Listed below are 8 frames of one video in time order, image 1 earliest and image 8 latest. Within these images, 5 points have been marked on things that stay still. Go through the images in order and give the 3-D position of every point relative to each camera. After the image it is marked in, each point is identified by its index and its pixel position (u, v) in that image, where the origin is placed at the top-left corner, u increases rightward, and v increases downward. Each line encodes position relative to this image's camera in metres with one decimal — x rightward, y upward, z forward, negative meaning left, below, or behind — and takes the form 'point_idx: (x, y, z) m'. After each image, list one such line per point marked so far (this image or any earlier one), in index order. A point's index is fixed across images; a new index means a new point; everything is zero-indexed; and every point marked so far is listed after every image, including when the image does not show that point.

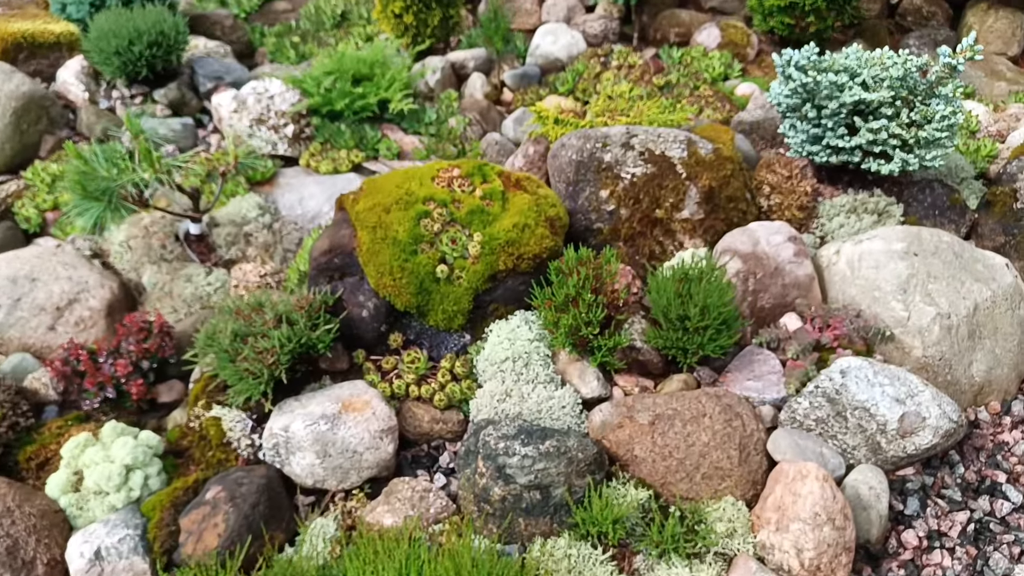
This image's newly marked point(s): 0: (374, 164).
0: (-1.4, +1.2, +7.7) m
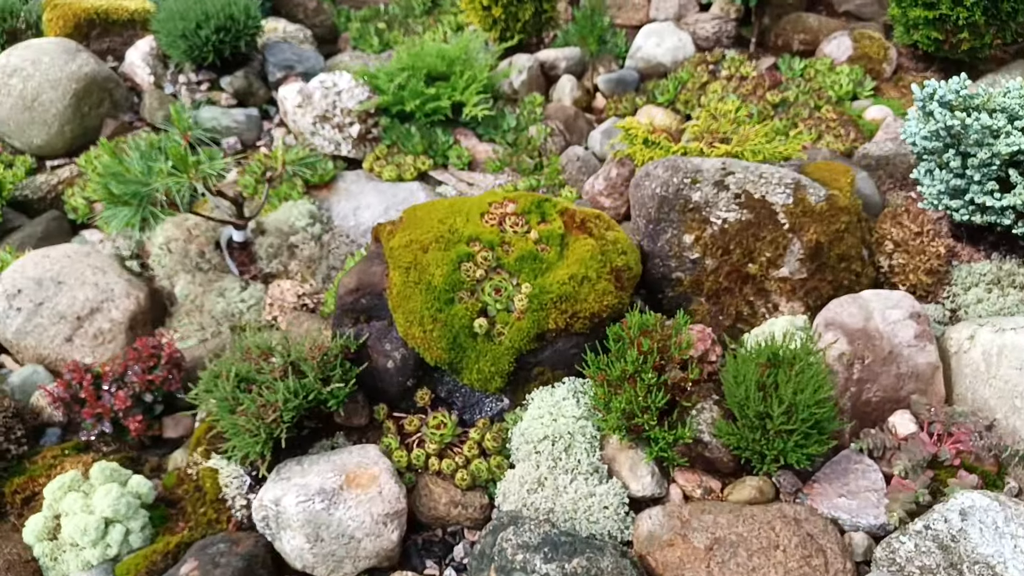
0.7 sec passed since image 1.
0: (-0.6, +1.0, +7.0) m
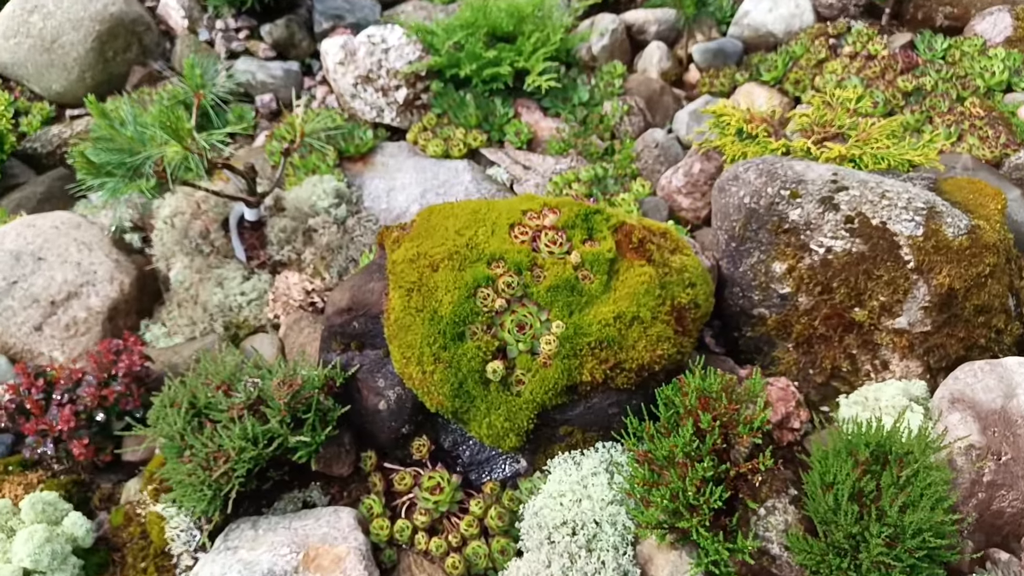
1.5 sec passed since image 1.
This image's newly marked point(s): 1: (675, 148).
0: (-0.2, +1.0, +6.0) m
1: (+1.2, +1.0, +5.8) m
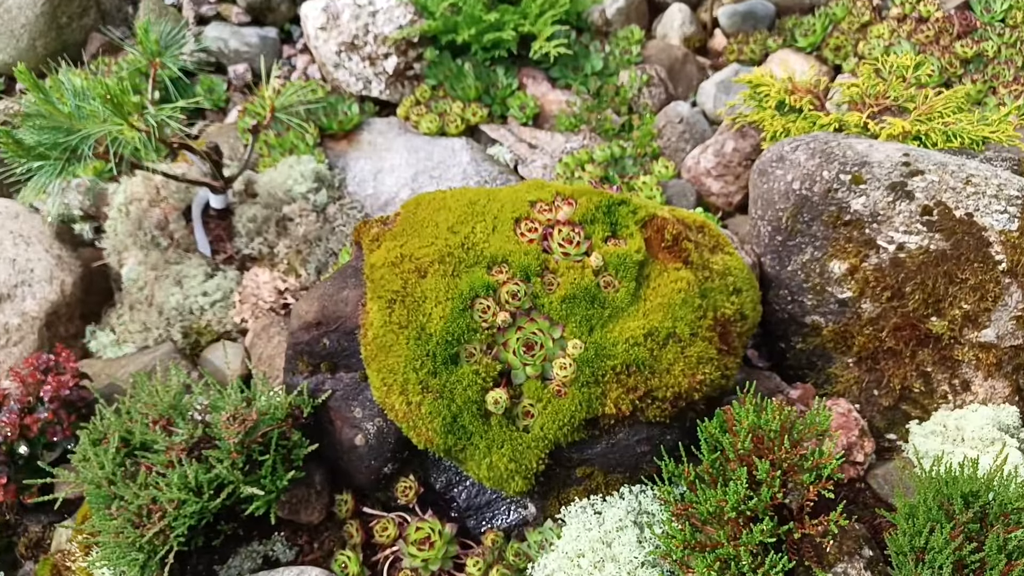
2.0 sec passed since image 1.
0: (-0.1, +1.1, +5.3) m
1: (+1.2, +1.0, +5.1) m
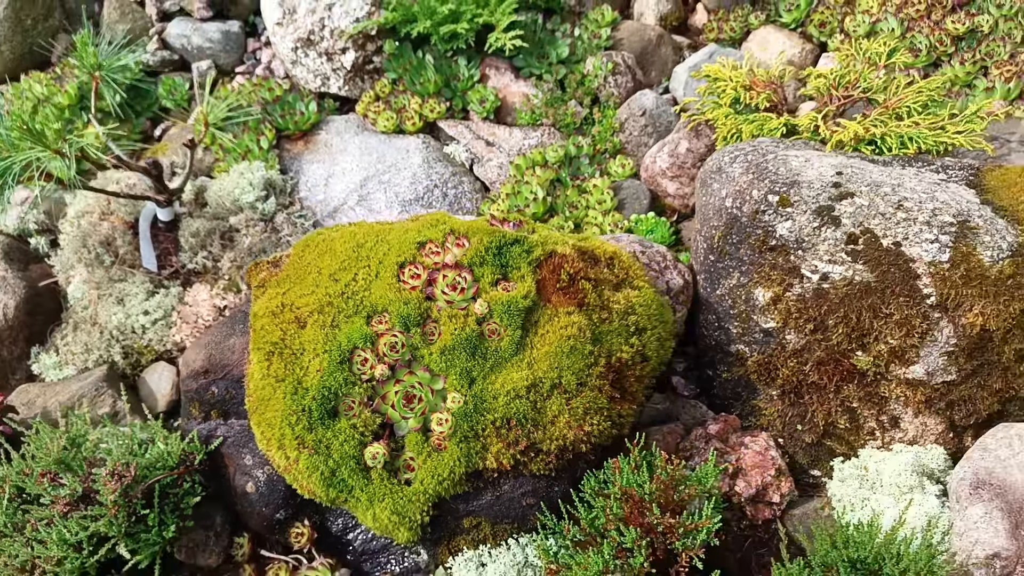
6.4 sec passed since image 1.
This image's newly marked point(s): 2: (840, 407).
0: (-0.4, +1.0, +5.2) m
1: (+0.9, +1.0, +4.9) m
2: (+1.3, -0.5, +3.2) m
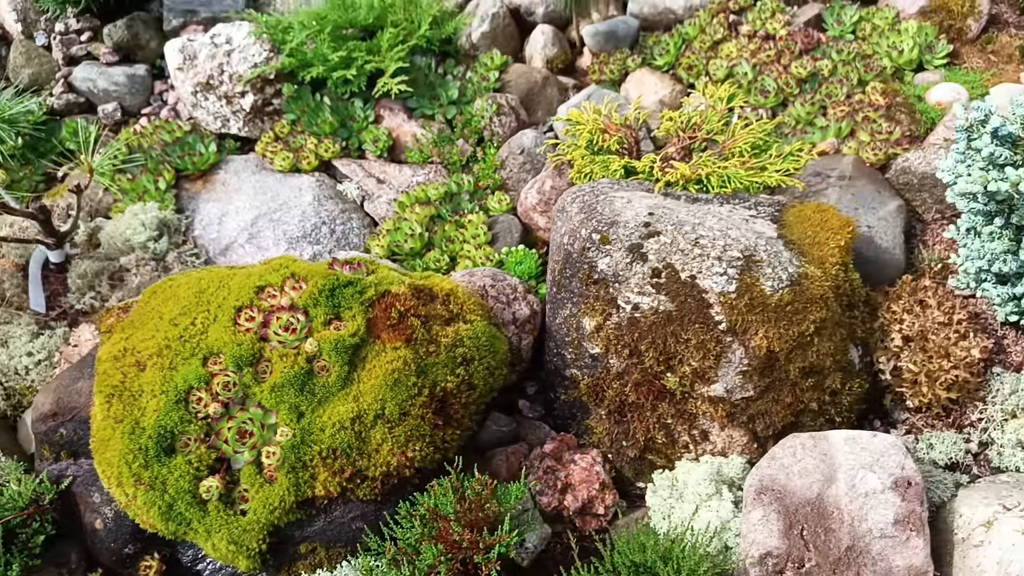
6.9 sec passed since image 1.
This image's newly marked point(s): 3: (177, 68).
0: (-1.1, +0.8, +5.5) m
1: (+0.2, +0.9, +5.2) m
2: (+0.6, -0.6, +3.5) m
3: (-2.3, +1.5, +5.6) m
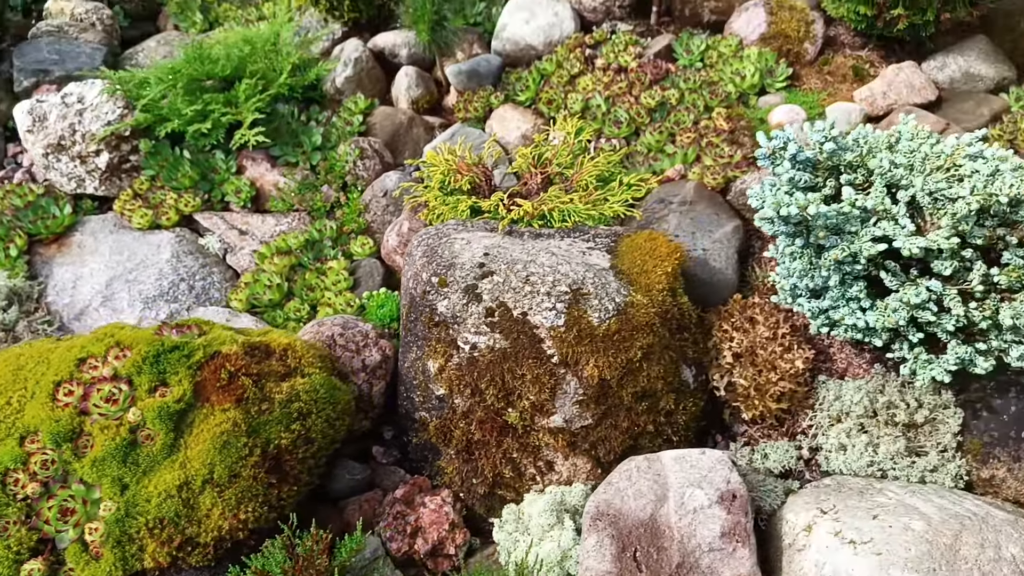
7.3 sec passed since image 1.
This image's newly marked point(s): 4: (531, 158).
0: (-2.1, +0.5, +5.4) m
1: (-0.7, +0.6, +5.3) m
2: (0.0, -0.8, +3.6) m
3: (-3.3, +1.1, +5.5) m
4: (+0.1, +0.8, +4.8) m
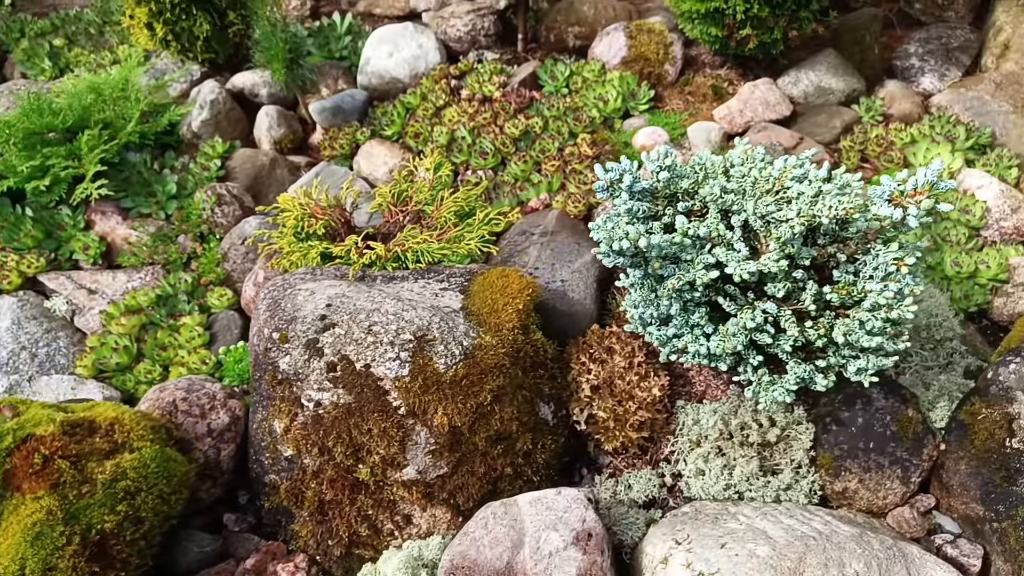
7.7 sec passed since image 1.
0: (-3.0, +0.1, +5.1) m
1: (-1.6, +0.3, +5.1) m
2: (-0.6, -1.0, +3.4) m
3: (-4.2, +0.6, +5.0) m
4: (-0.8, +0.5, +4.7) m
